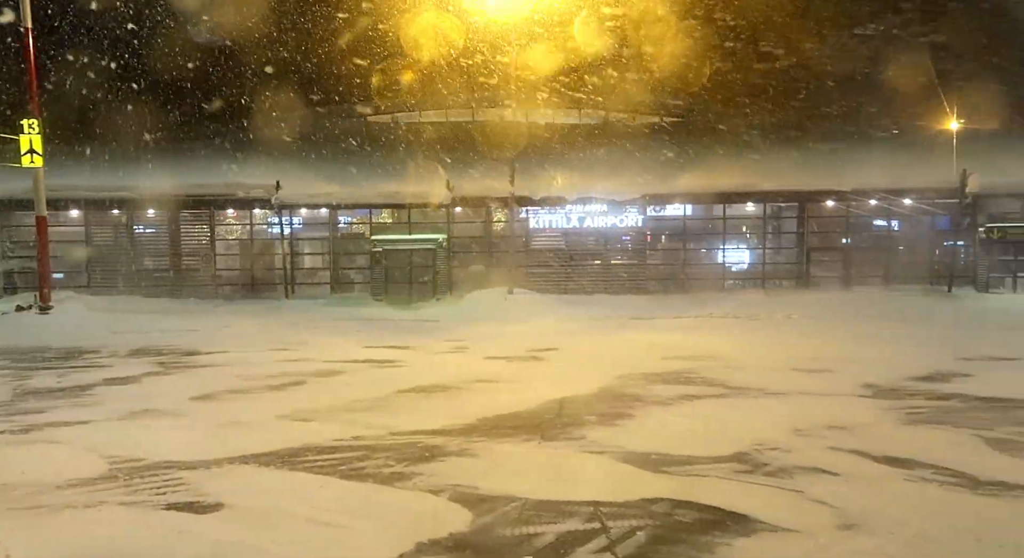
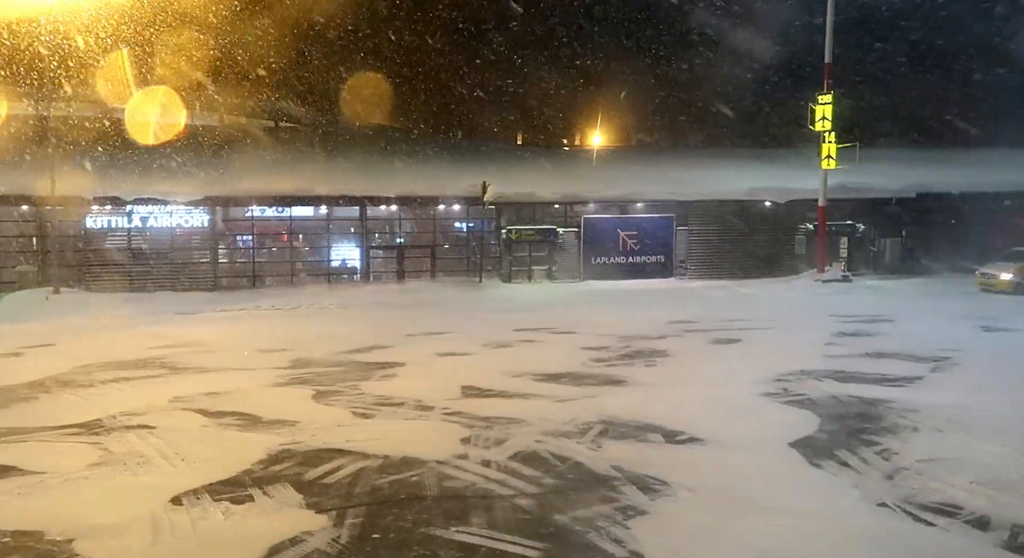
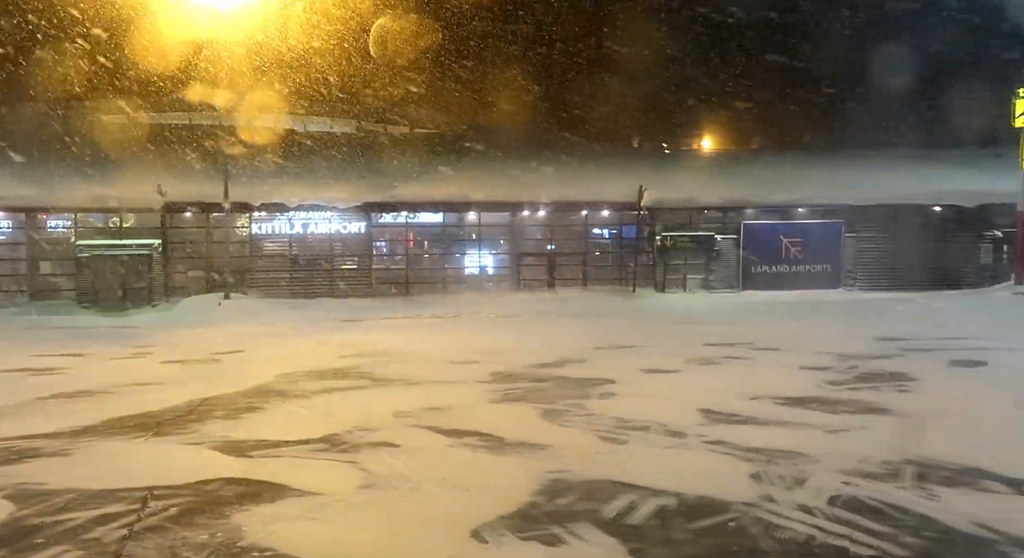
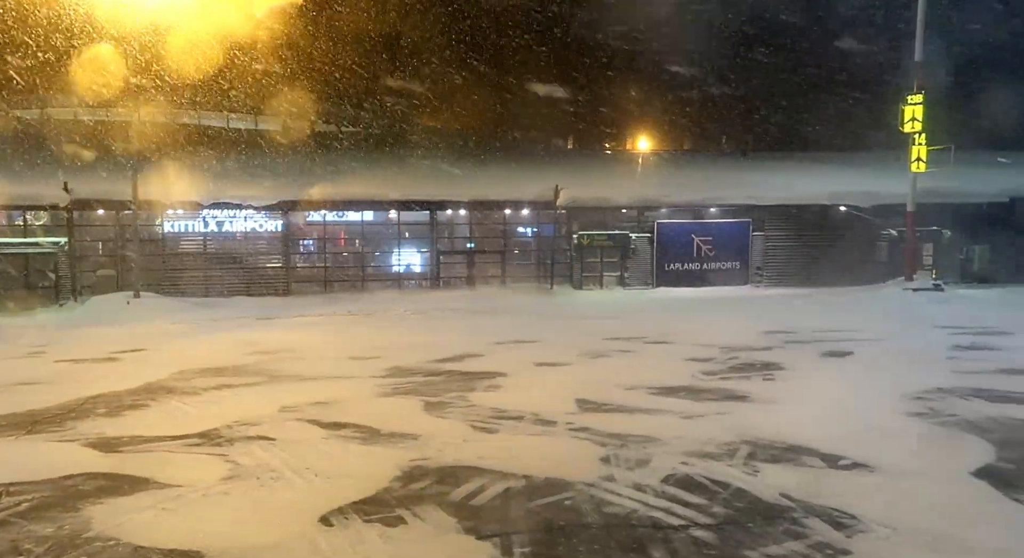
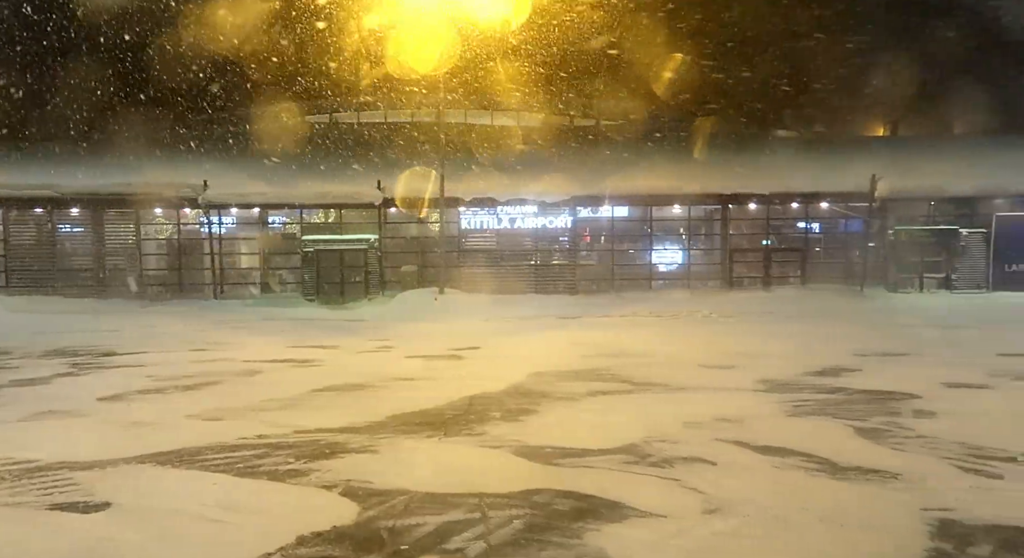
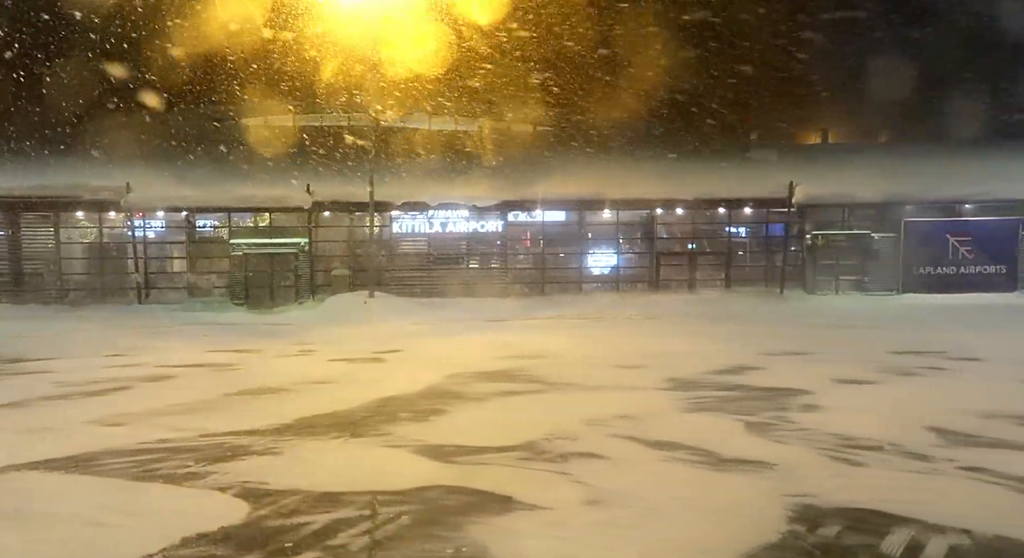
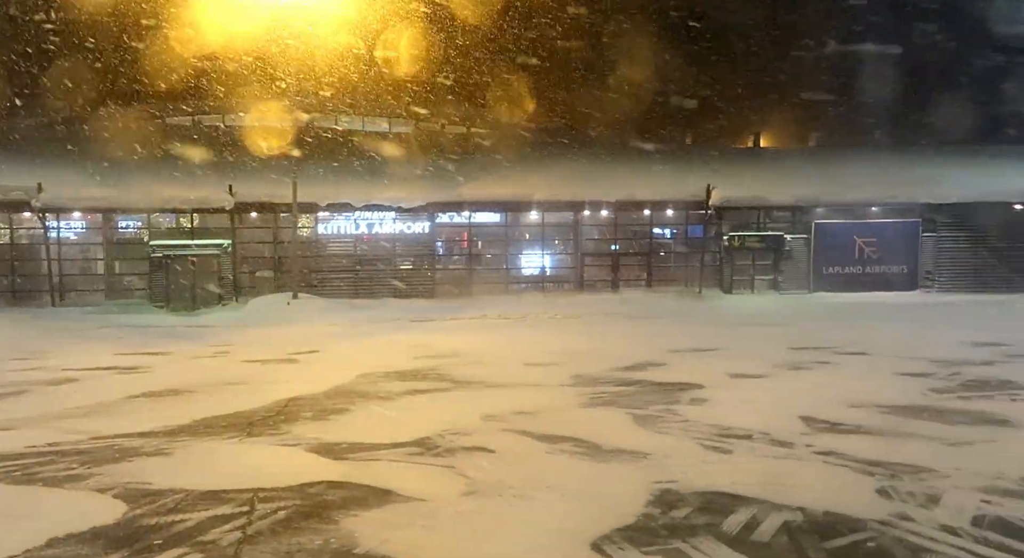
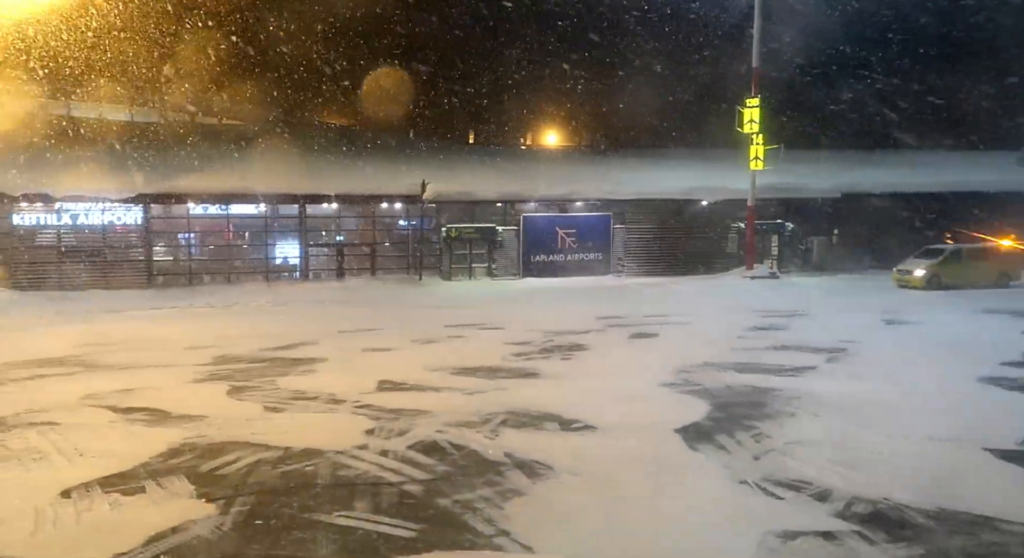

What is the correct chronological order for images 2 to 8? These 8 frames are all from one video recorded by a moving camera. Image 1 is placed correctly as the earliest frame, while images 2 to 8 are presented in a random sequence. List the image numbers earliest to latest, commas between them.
5, 6, 7, 3, 4, 2, 8
